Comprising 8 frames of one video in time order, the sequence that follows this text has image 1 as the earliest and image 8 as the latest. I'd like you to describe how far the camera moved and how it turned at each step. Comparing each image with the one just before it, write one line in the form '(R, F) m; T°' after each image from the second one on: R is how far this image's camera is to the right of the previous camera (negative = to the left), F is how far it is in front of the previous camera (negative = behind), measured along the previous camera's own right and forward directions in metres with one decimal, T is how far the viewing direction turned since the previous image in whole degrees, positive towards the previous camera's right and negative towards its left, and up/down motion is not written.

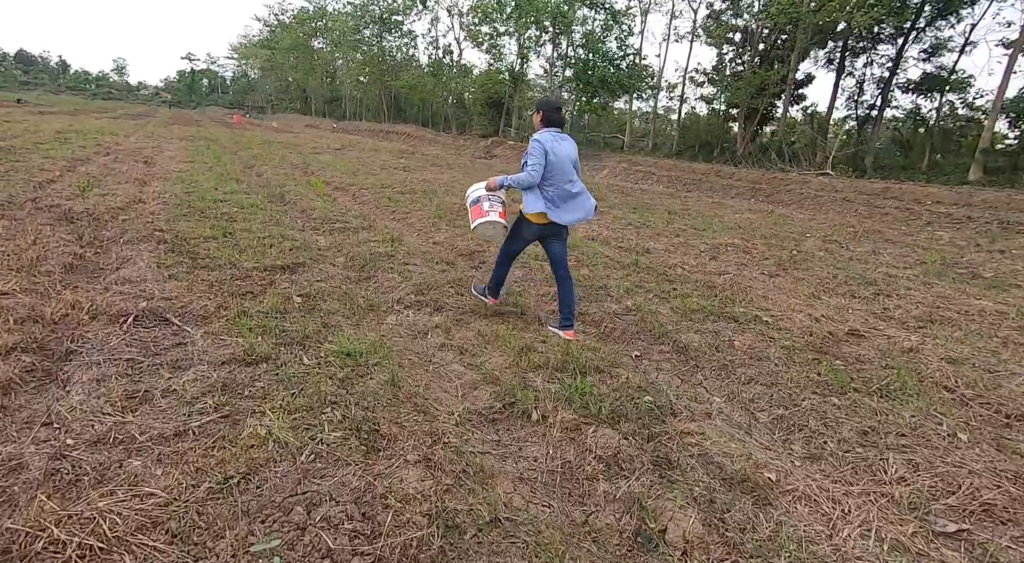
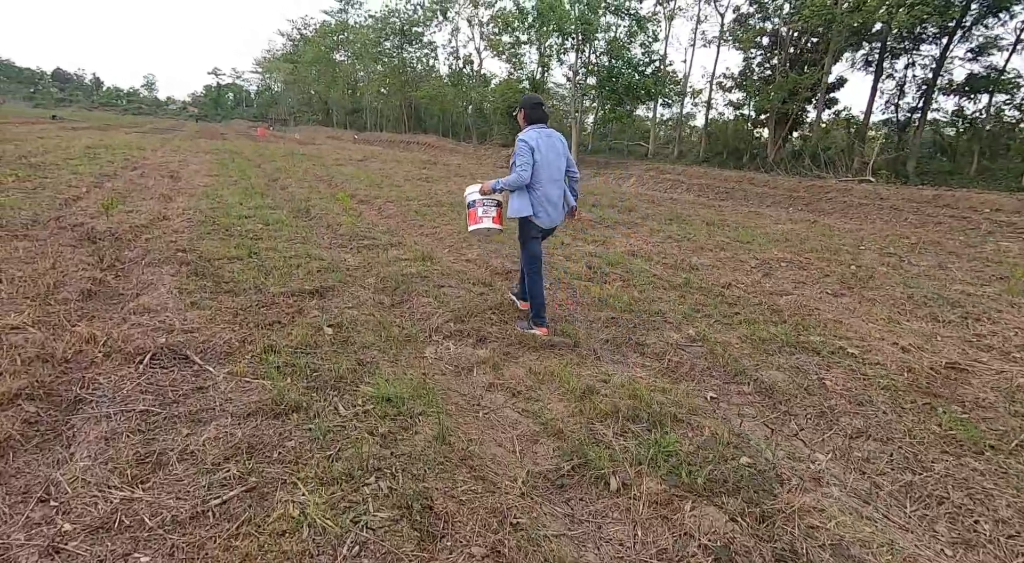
(-0.2, +0.4) m; -2°
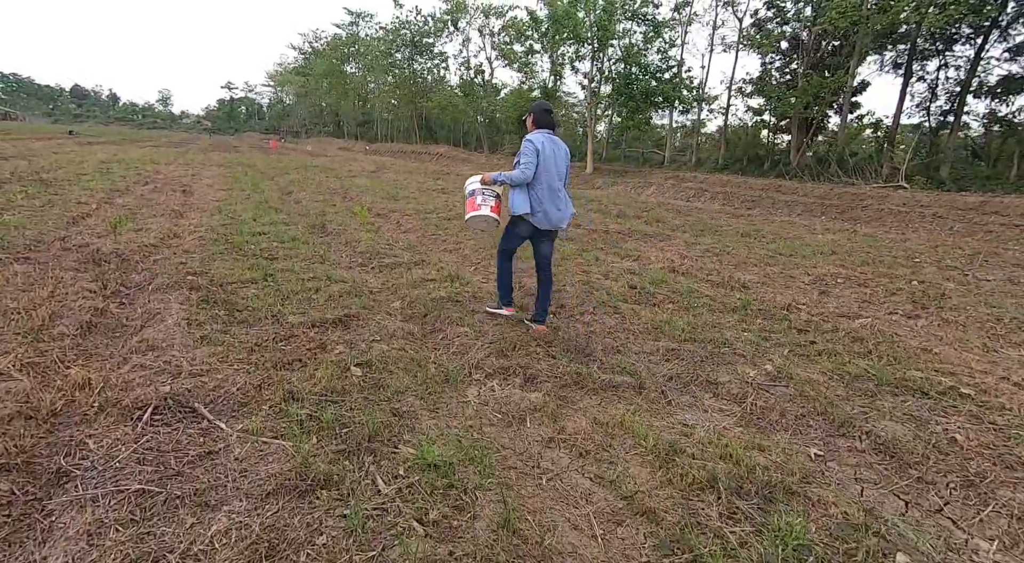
(-0.2, +0.5) m; -1°
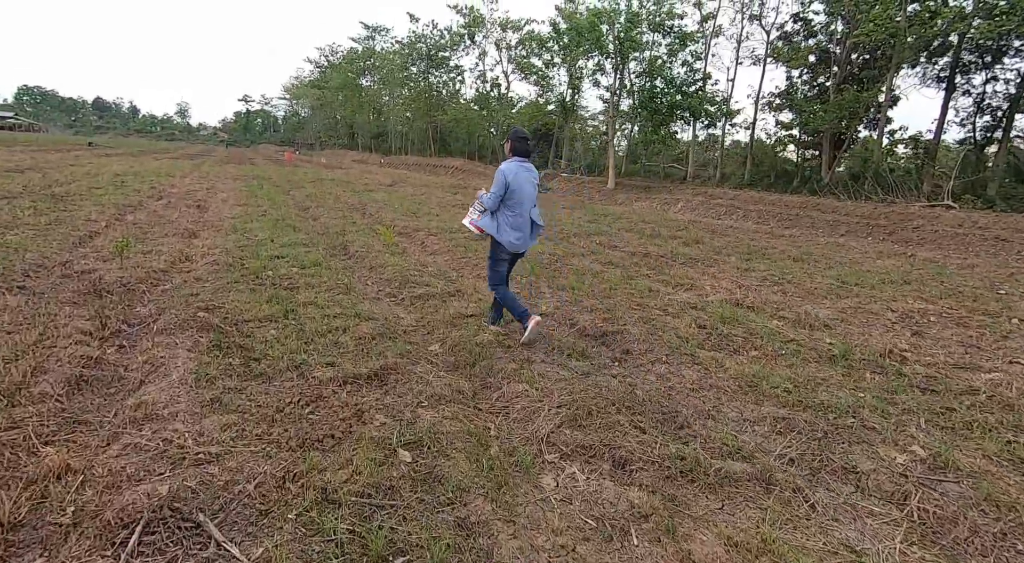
(-0.3, +0.7) m; -1°
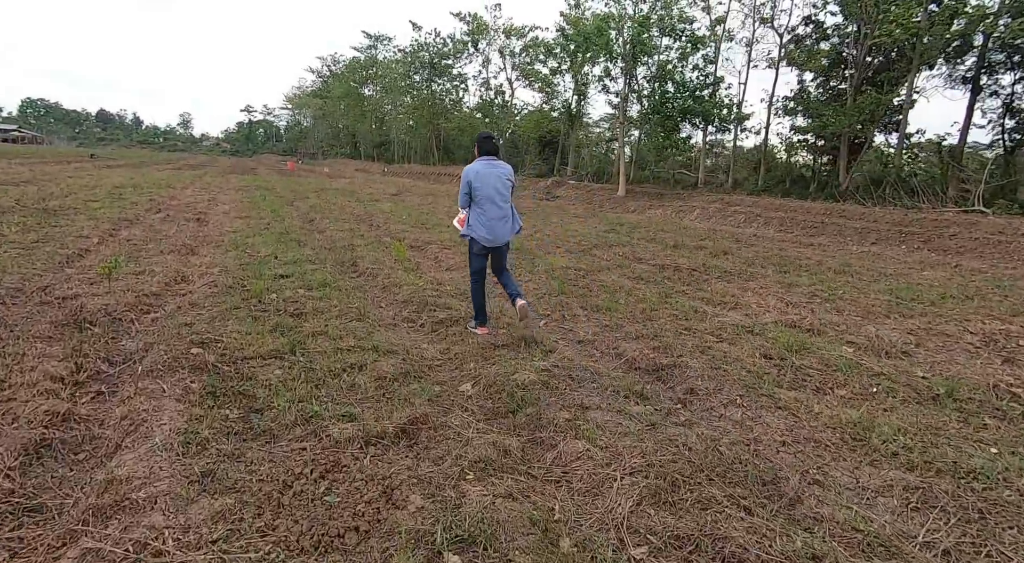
(-0.3, +0.6) m; 0°
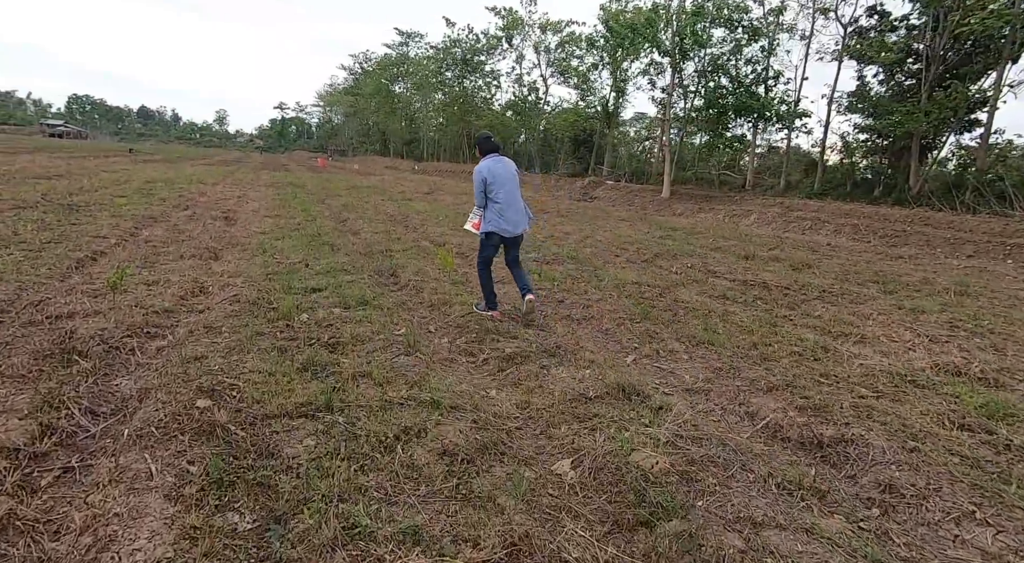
(-0.4, +1.0) m; -3°
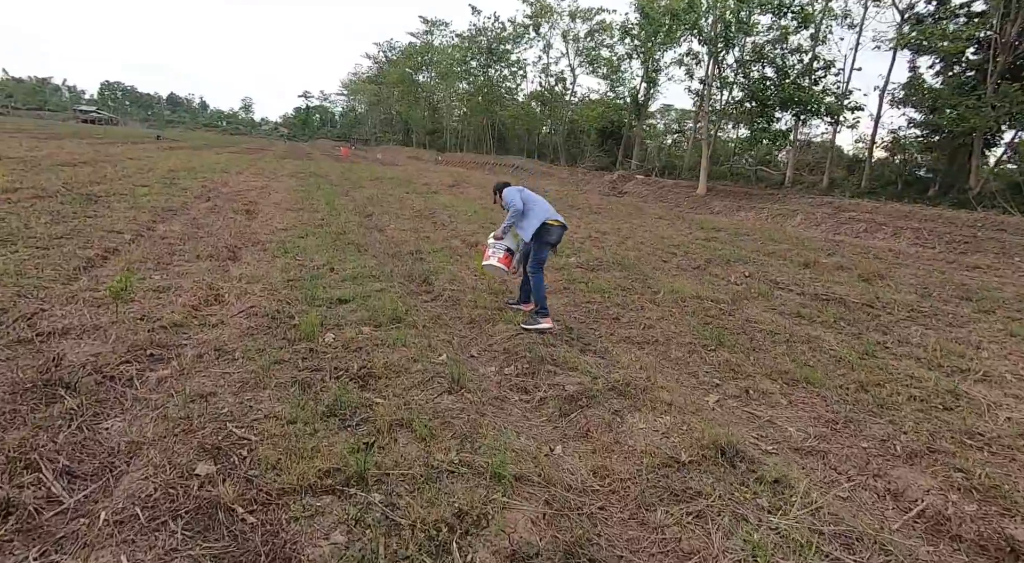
(-0.3, +0.7) m; -2°
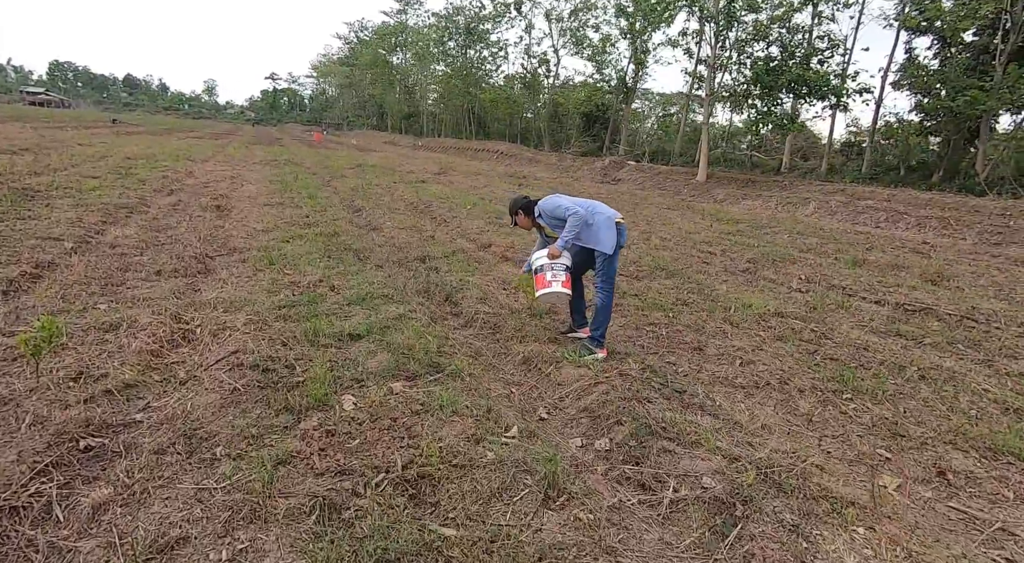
(-0.6, +1.2) m; +3°
